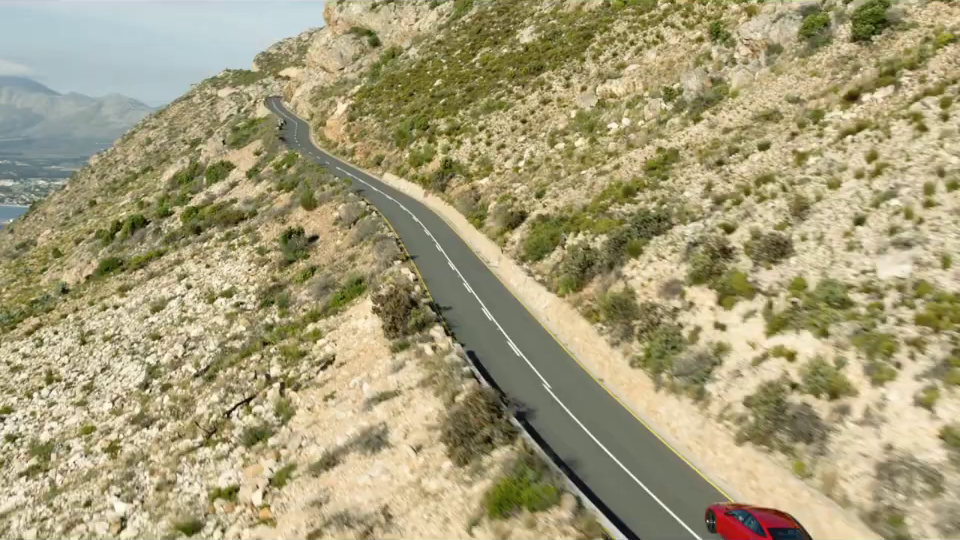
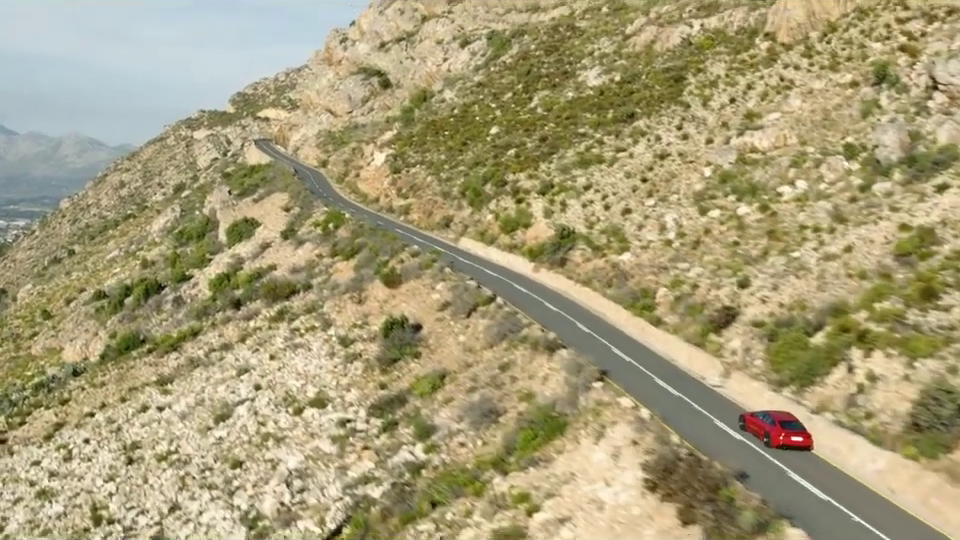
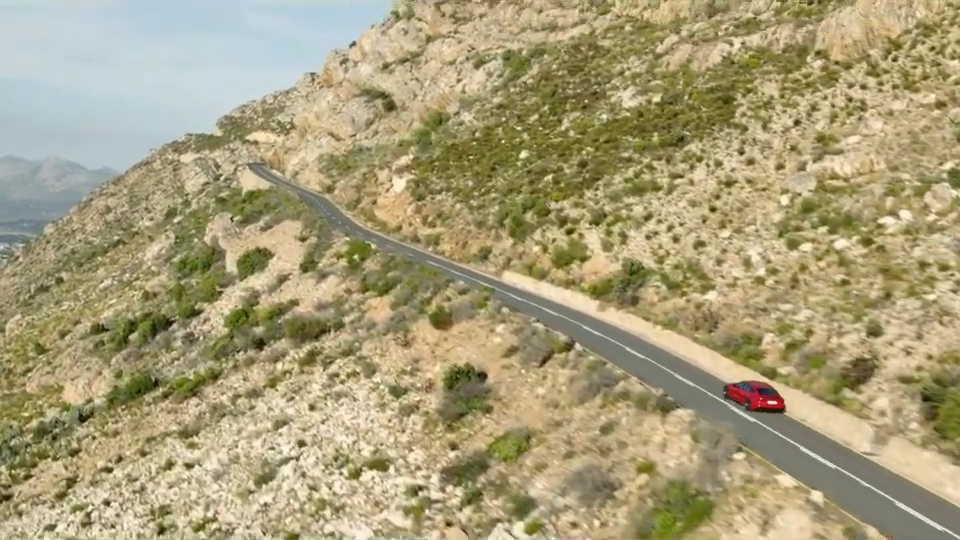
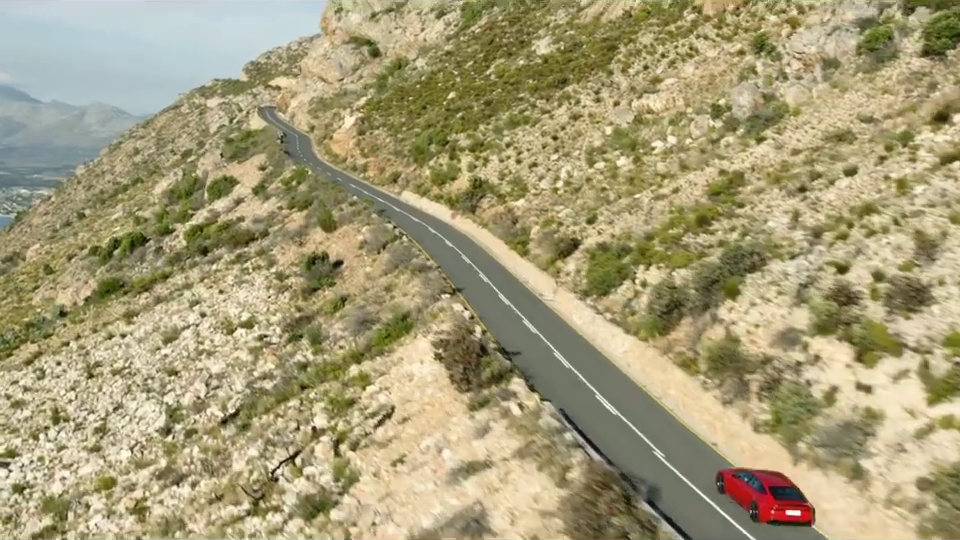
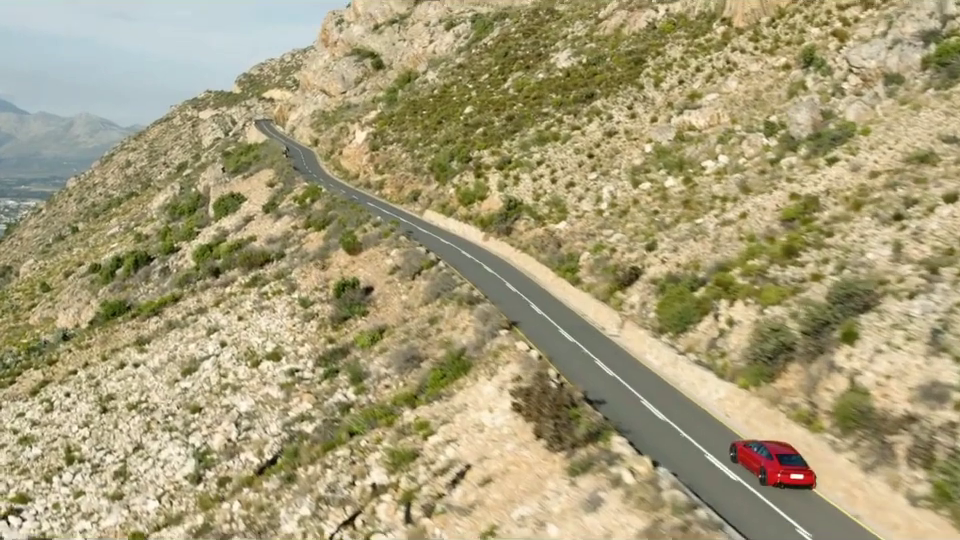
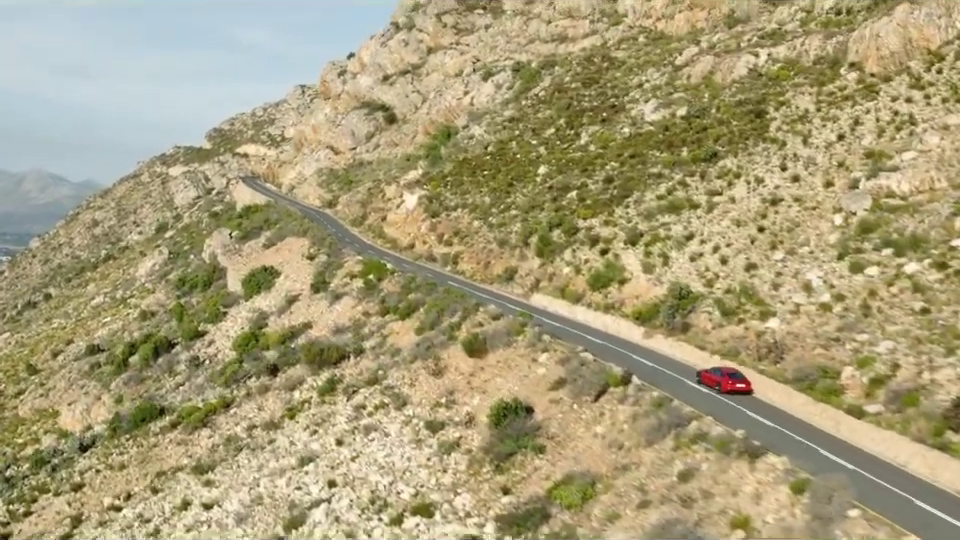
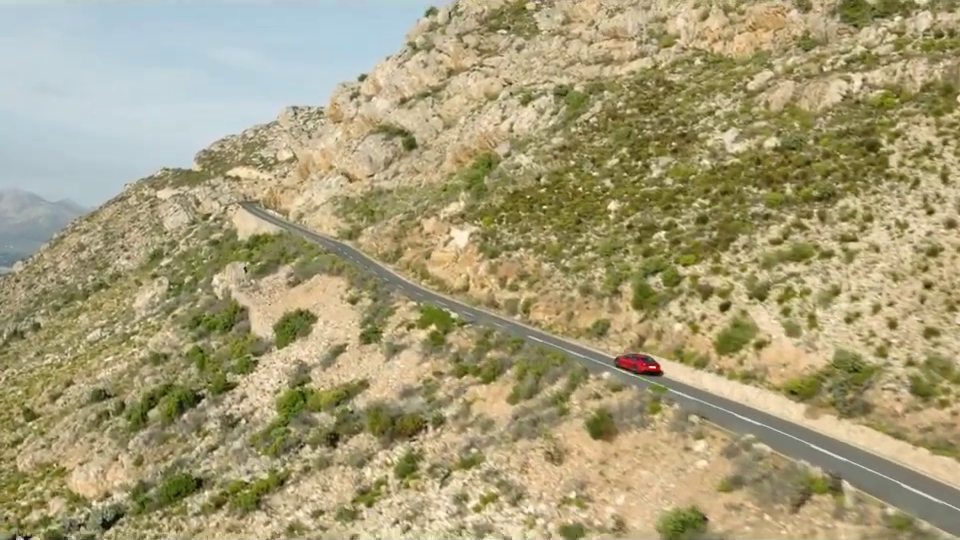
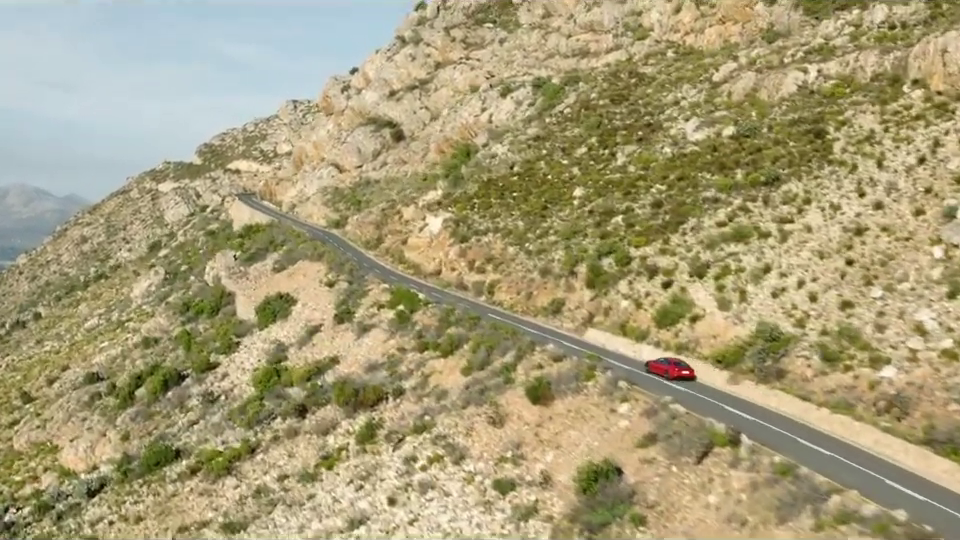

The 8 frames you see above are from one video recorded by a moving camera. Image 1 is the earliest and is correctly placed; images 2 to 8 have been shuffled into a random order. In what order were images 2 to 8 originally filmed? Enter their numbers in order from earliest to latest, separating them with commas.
4, 5, 2, 3, 6, 8, 7
